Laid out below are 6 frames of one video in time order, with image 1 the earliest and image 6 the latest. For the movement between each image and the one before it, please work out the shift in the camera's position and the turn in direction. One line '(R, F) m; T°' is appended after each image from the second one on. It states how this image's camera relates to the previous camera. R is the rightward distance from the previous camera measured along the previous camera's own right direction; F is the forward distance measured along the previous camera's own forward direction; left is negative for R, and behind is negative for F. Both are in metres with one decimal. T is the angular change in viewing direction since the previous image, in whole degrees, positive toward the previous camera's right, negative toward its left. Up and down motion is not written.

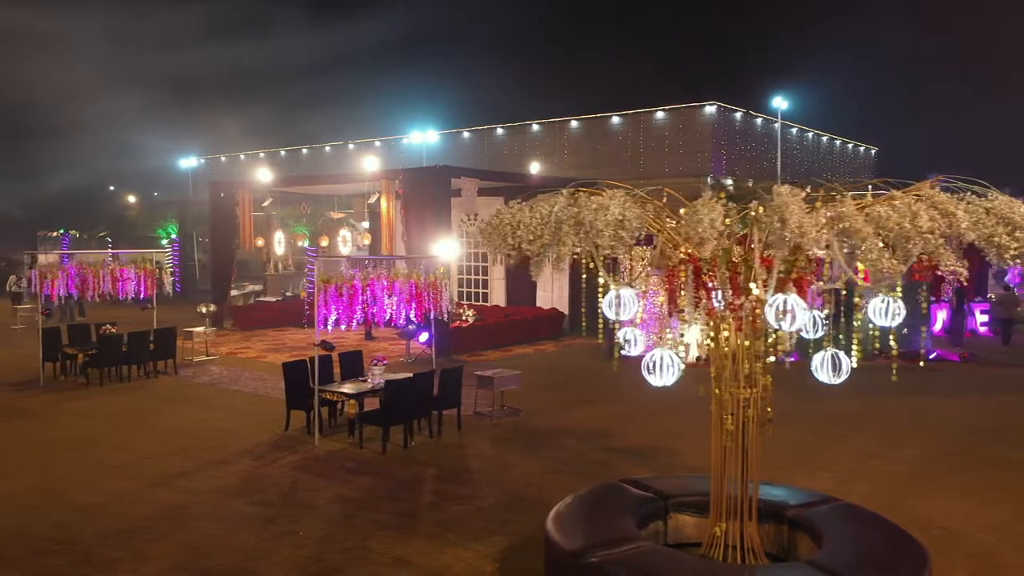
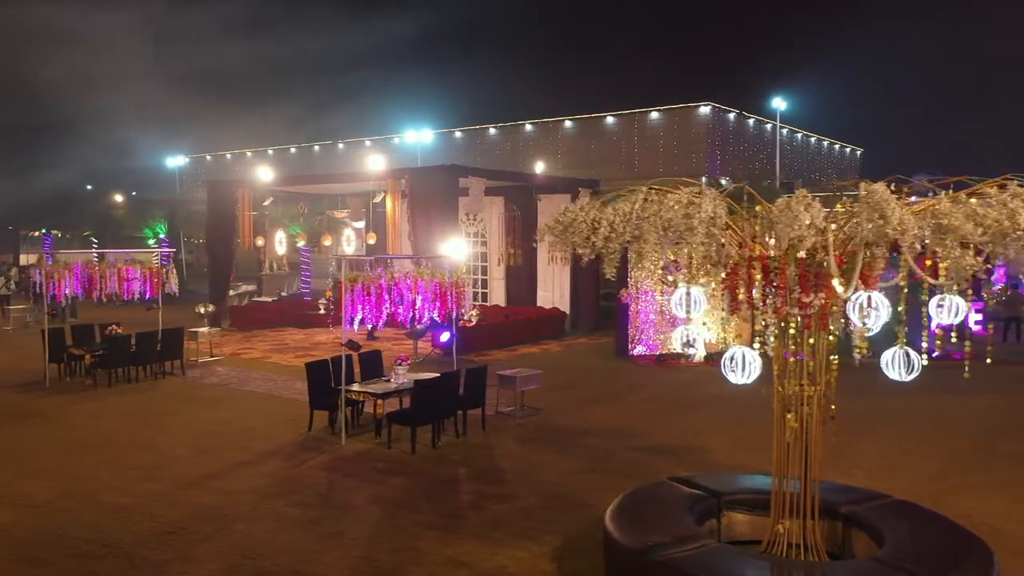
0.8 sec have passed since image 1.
(-0.5, 0.0) m; +1°
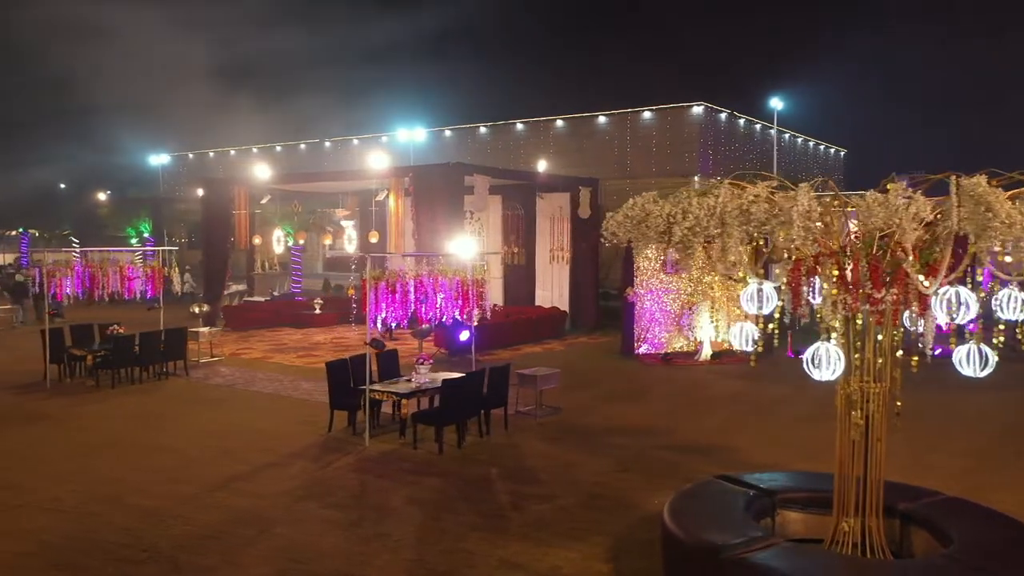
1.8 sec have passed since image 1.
(-0.5, +0.1) m; +2°
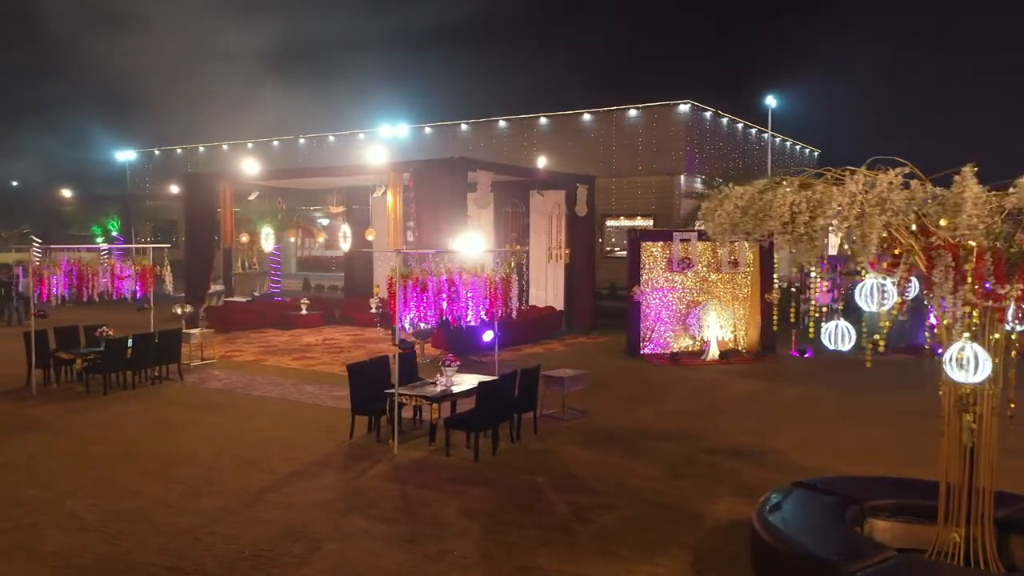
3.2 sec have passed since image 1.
(-0.8, +0.4) m; +3°
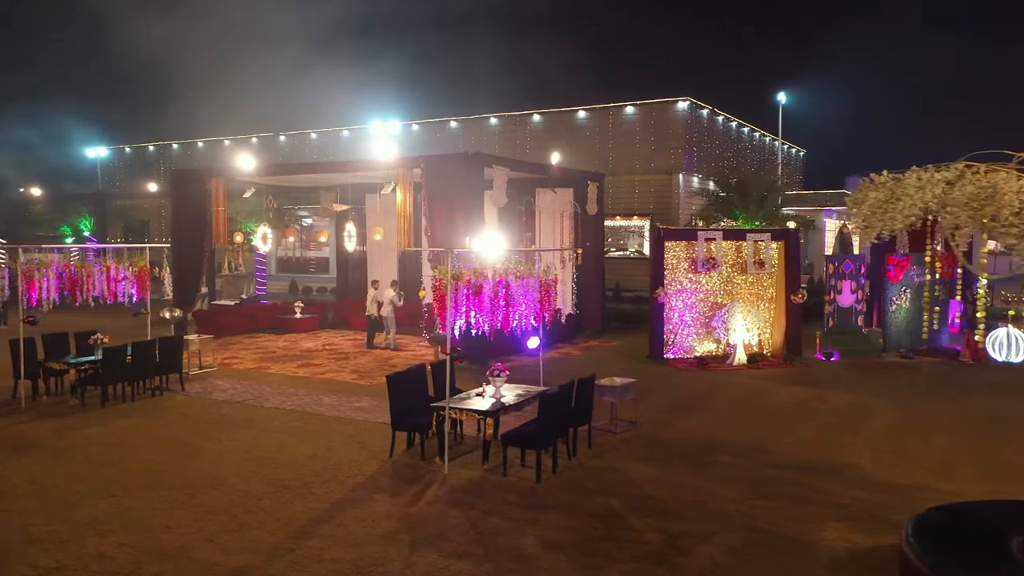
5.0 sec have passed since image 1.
(-0.9, +0.7) m; +2°
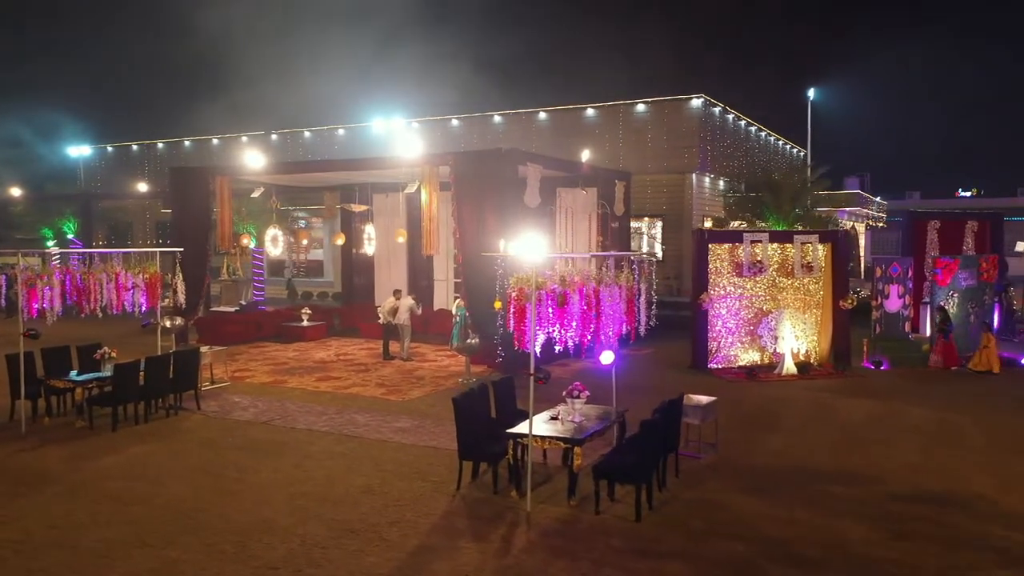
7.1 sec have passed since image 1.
(-0.9, +0.9) m; +2°
